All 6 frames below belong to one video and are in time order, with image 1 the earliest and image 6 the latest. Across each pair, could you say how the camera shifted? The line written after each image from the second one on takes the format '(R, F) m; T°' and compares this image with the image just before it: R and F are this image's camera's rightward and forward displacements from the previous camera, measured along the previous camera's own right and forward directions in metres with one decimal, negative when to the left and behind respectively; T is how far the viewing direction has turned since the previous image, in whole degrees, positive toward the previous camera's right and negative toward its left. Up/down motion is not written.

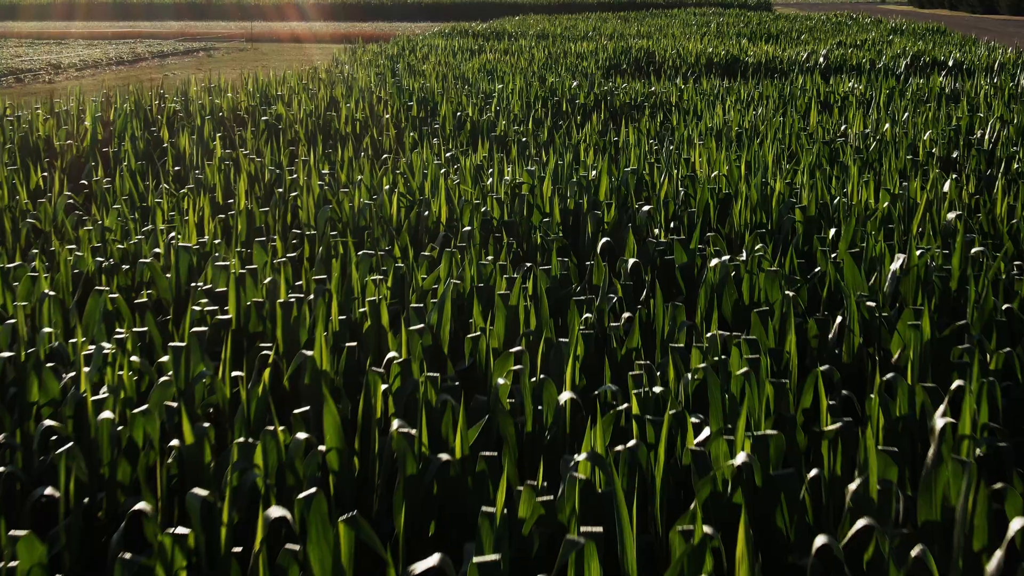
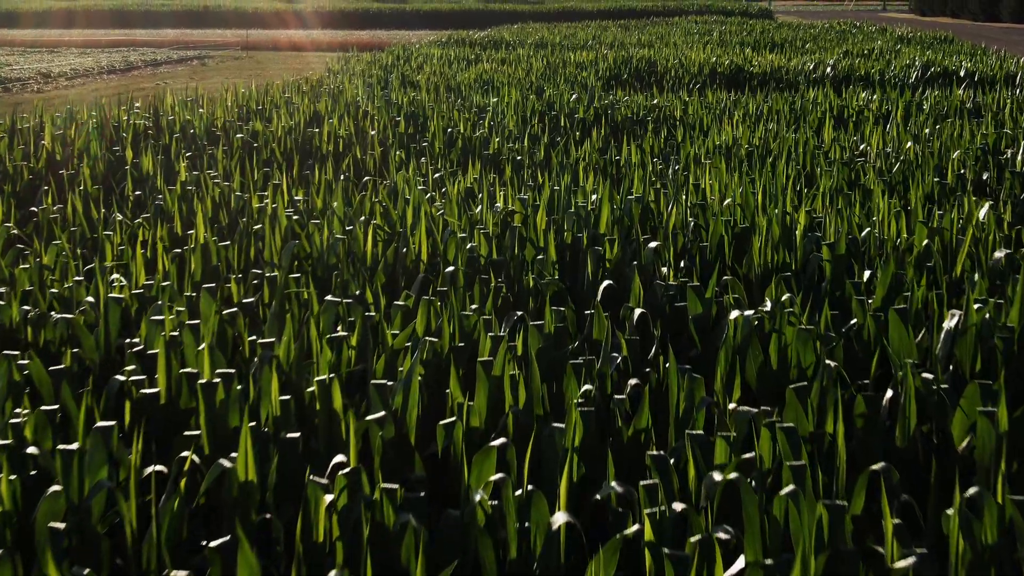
(0.0, +0.3) m; 0°
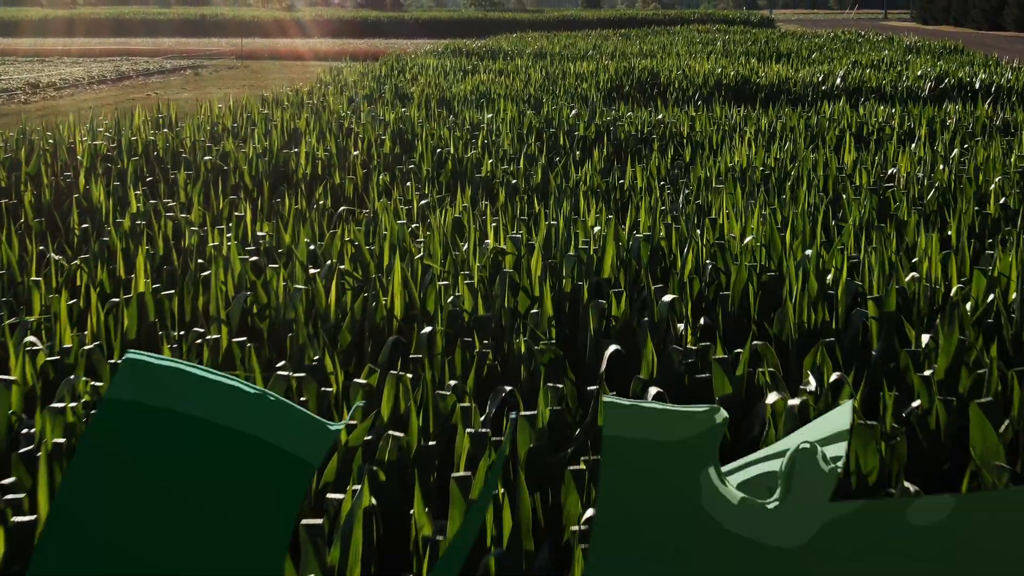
(0.0, +0.4) m; 0°
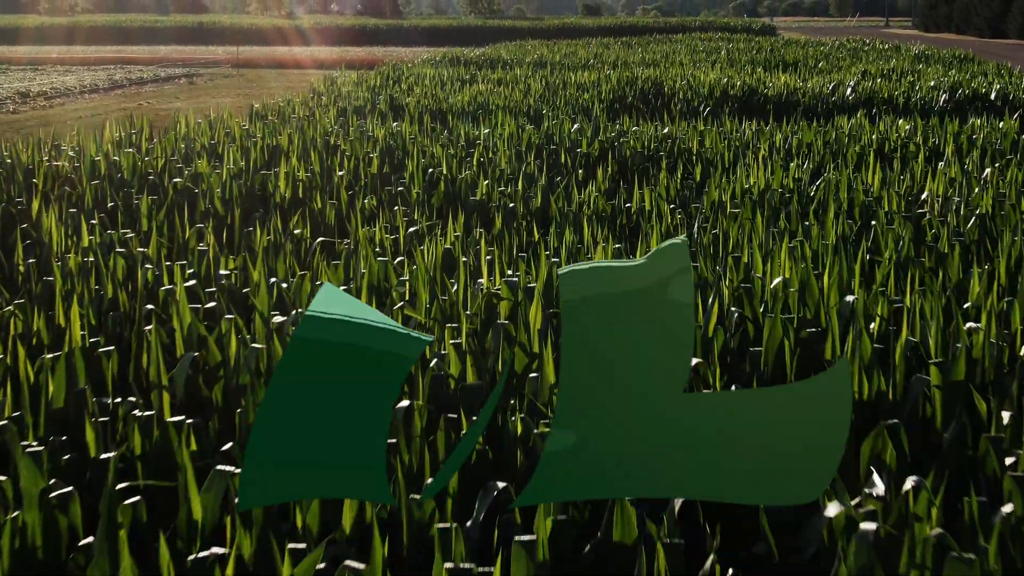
(0.0, +0.3) m; 0°
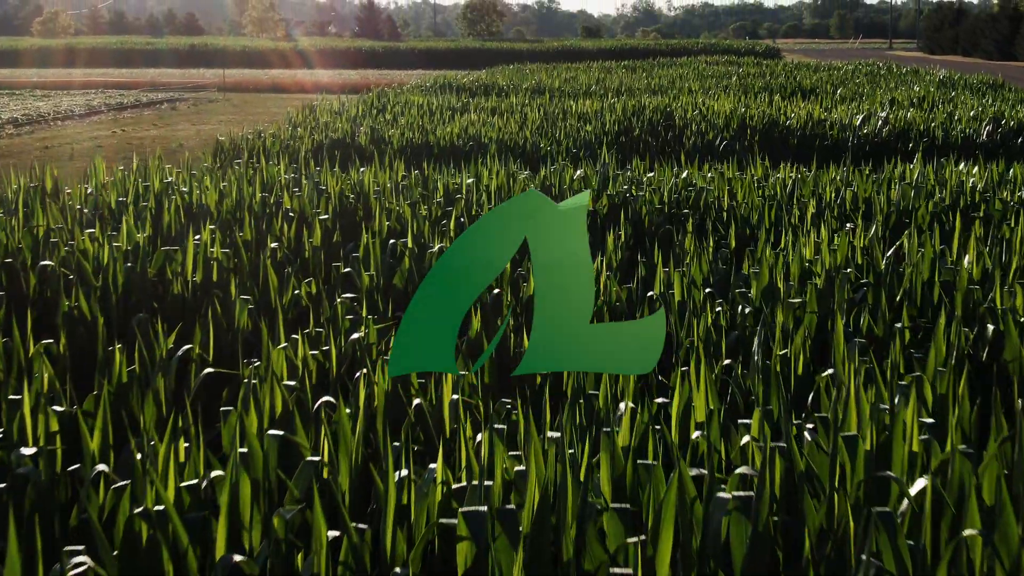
(0.0, +0.9) m; 0°
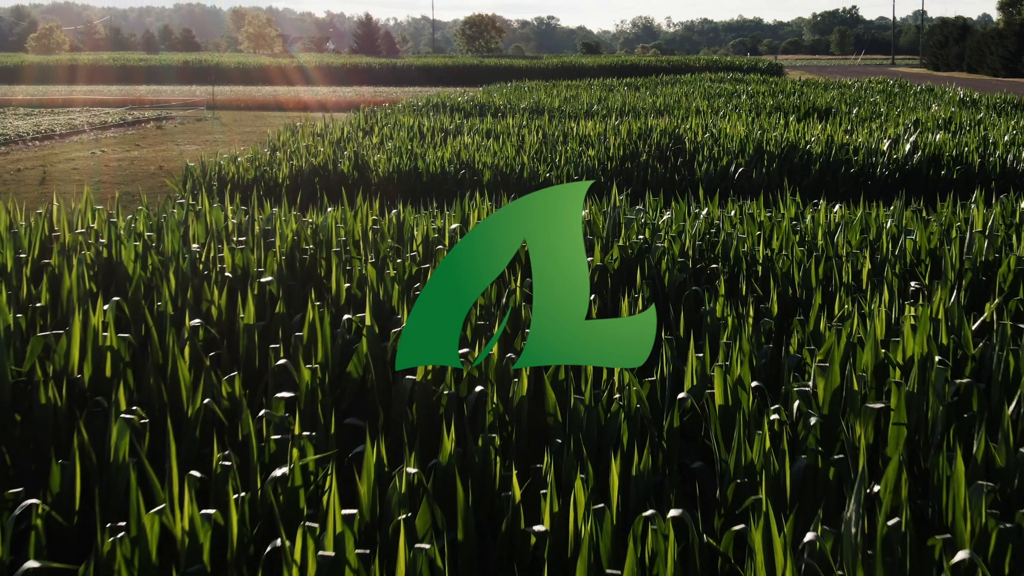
(0.0, +0.7) m; 0°
